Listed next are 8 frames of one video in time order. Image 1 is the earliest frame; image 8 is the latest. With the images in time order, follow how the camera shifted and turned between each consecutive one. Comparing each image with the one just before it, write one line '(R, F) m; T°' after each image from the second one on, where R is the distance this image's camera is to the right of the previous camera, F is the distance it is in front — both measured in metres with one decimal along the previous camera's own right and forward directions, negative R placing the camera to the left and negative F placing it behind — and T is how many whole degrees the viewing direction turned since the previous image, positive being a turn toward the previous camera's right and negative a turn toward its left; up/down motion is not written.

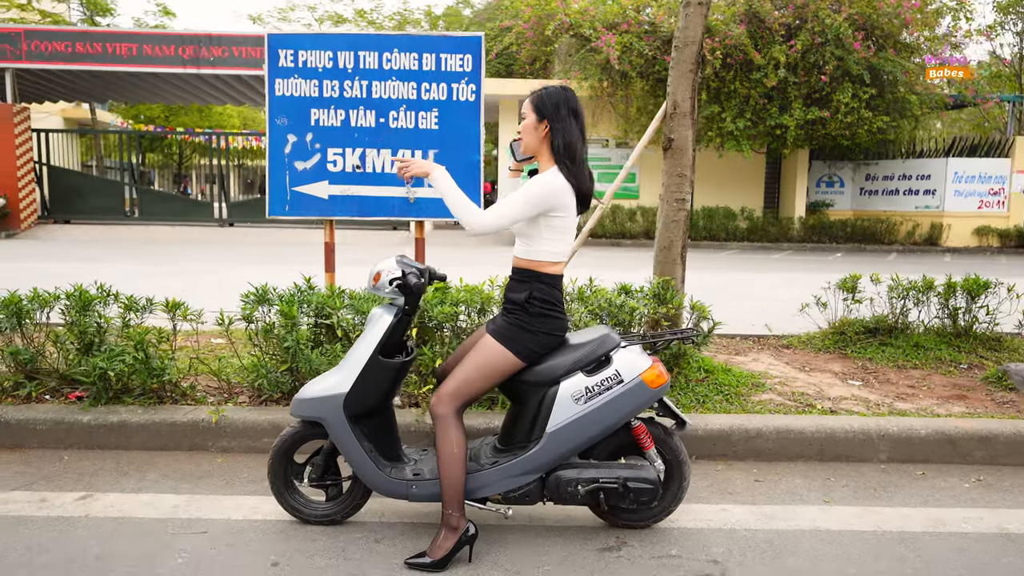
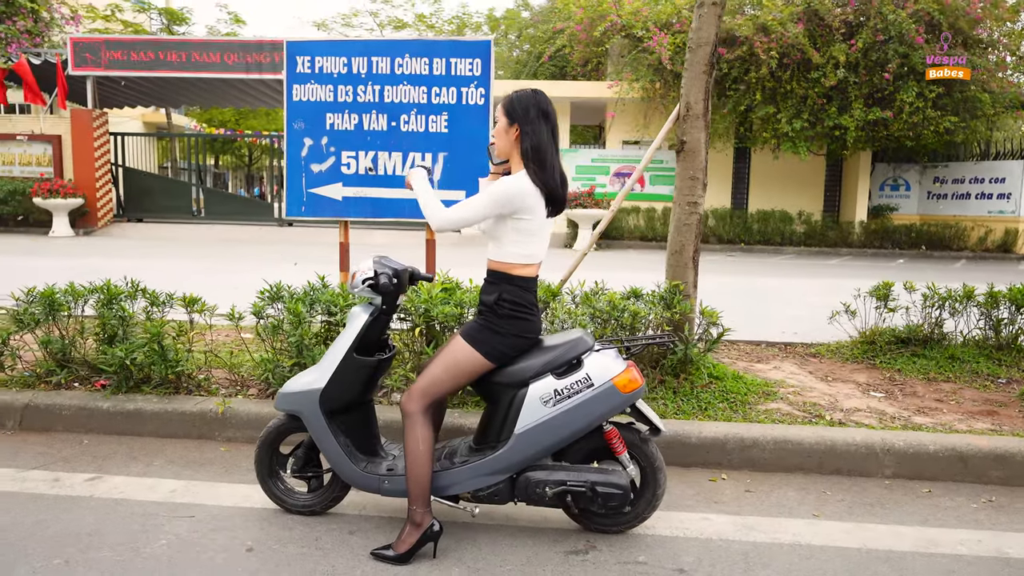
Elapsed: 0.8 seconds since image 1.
(+0.4, 0.0) m; -5°
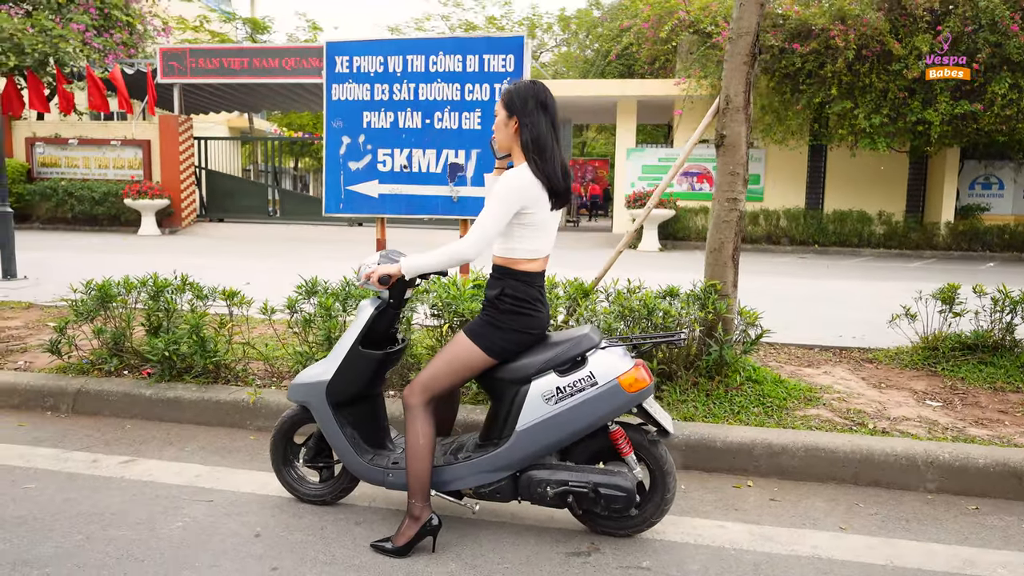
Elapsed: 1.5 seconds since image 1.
(+0.3, +0.1) m; -6°
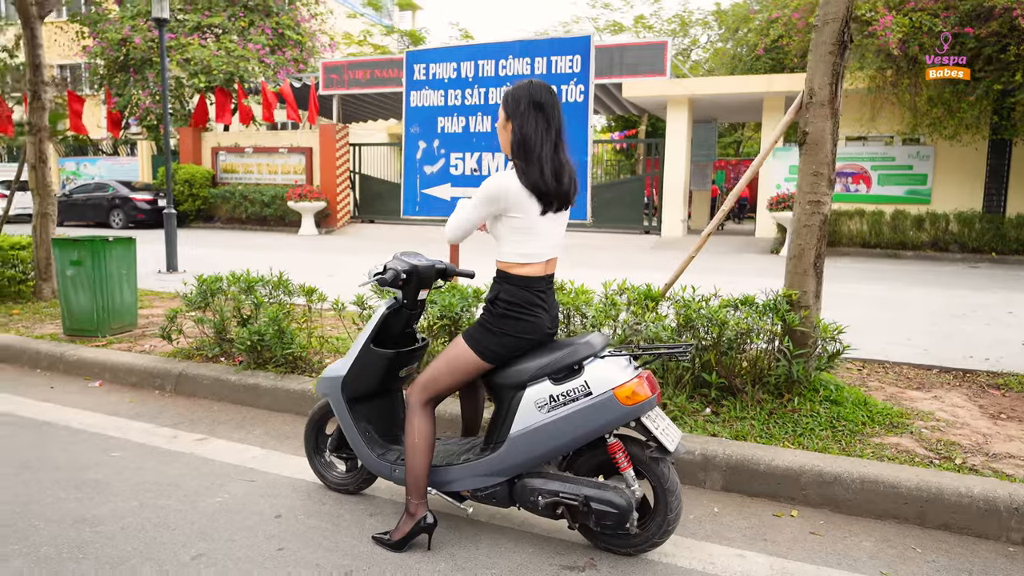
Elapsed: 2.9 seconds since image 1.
(+0.7, +0.1) m; -13°
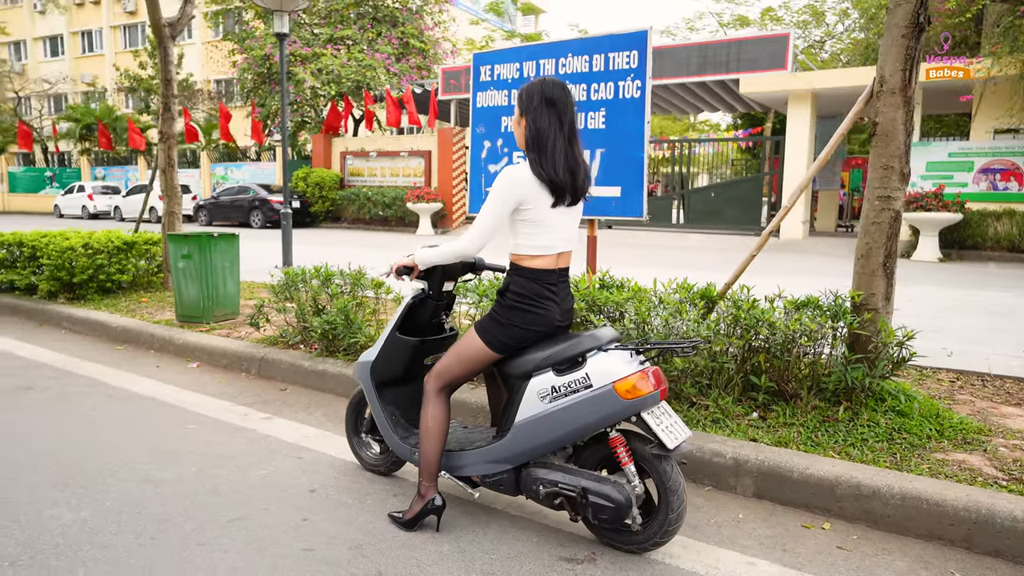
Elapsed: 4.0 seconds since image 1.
(+0.5, 0.0) m; -10°
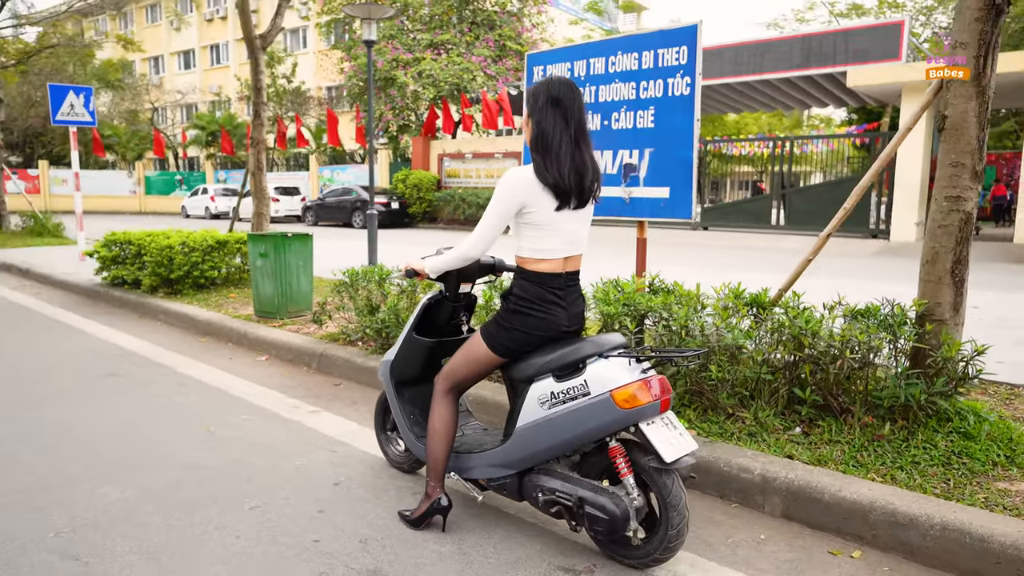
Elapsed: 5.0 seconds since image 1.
(+0.4, +0.1) m; -9°
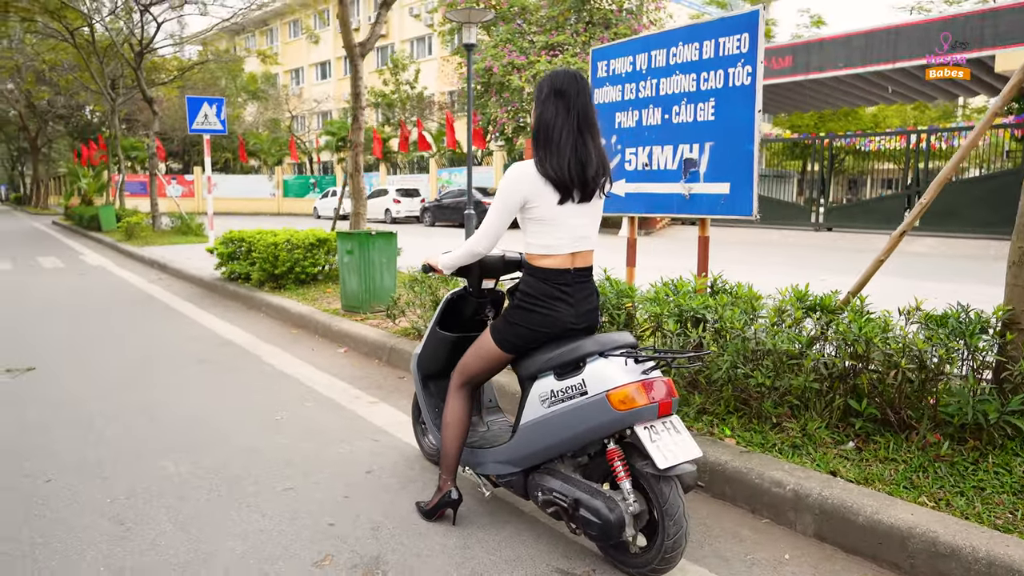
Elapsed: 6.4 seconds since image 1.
(+0.5, +0.1) m; -10°
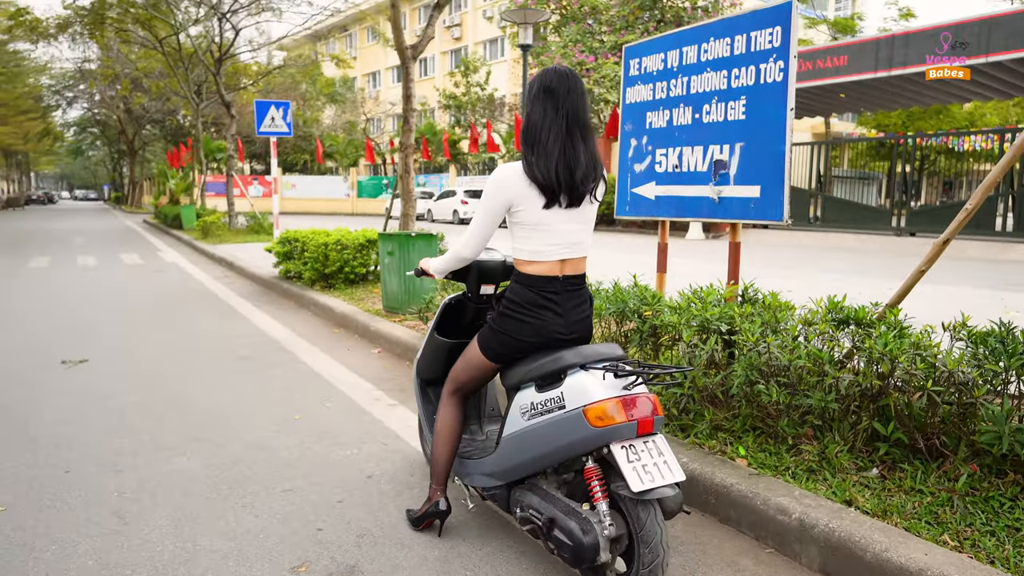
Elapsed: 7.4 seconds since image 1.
(+0.4, +0.1) m; -6°
